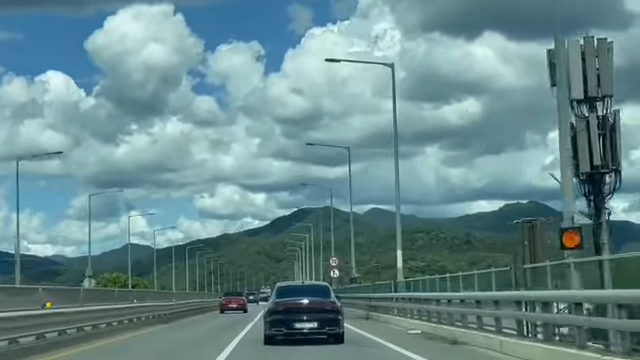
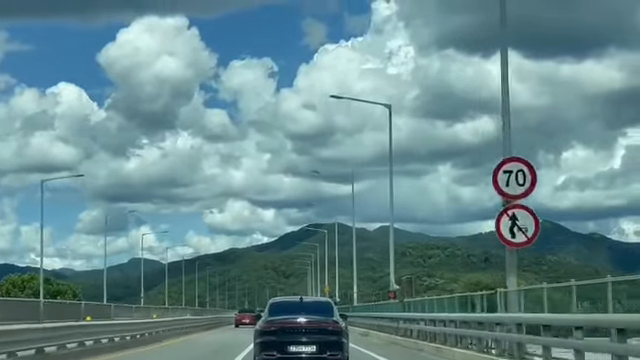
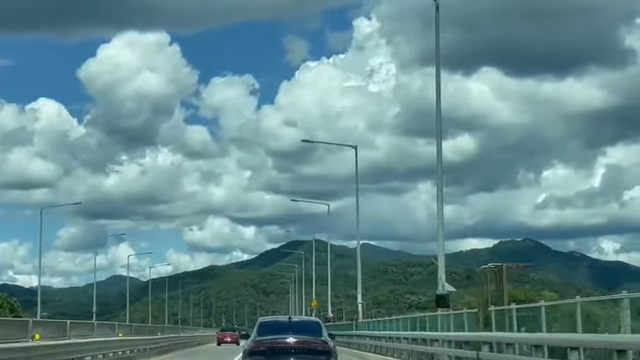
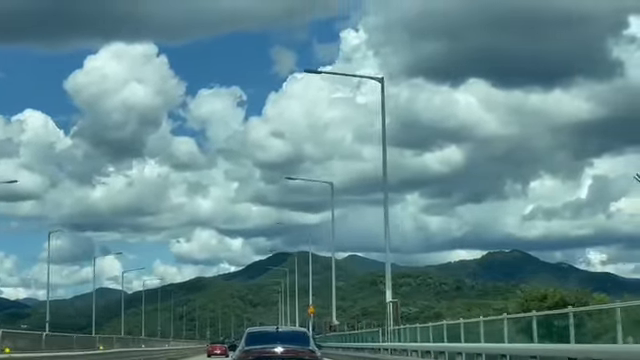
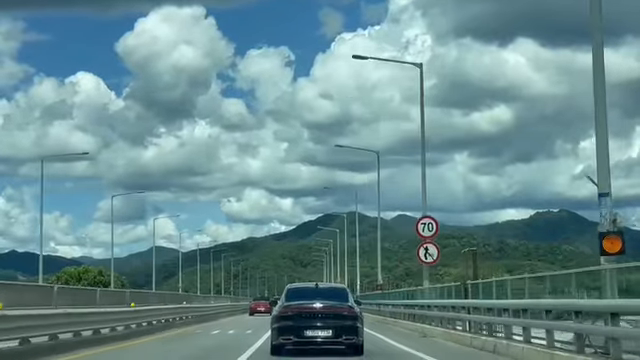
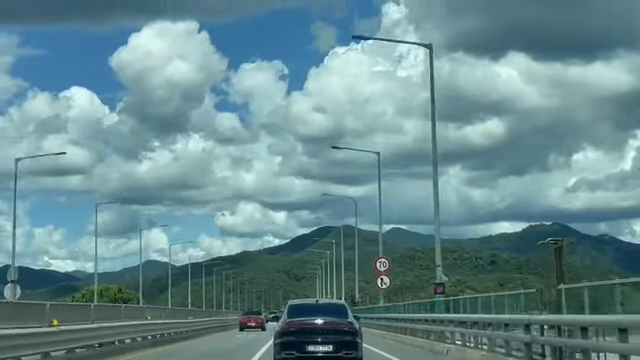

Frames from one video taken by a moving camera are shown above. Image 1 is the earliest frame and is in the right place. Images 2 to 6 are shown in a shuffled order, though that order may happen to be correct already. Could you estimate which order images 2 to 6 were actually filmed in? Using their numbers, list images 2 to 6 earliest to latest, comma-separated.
6, 5, 2, 3, 4
